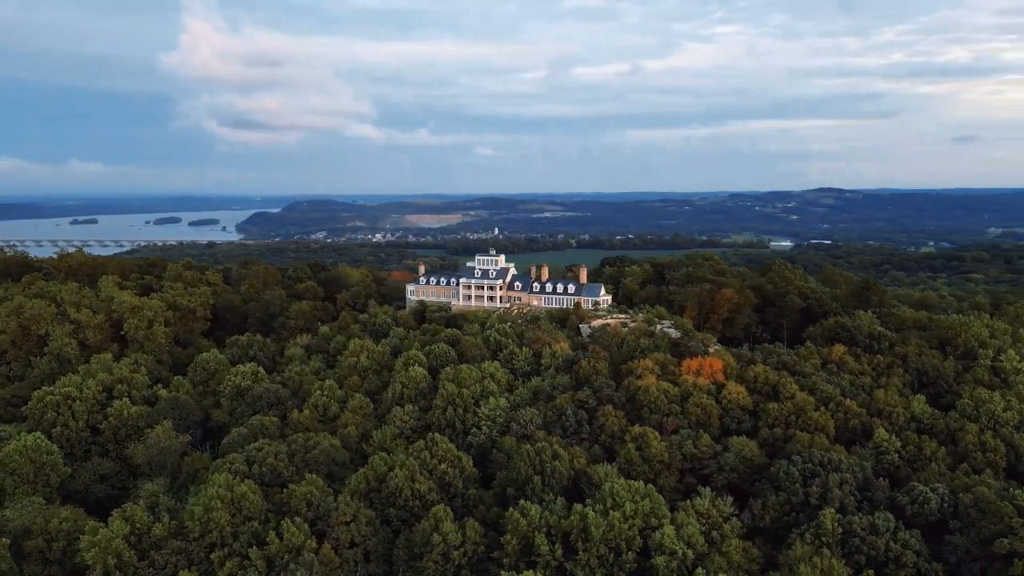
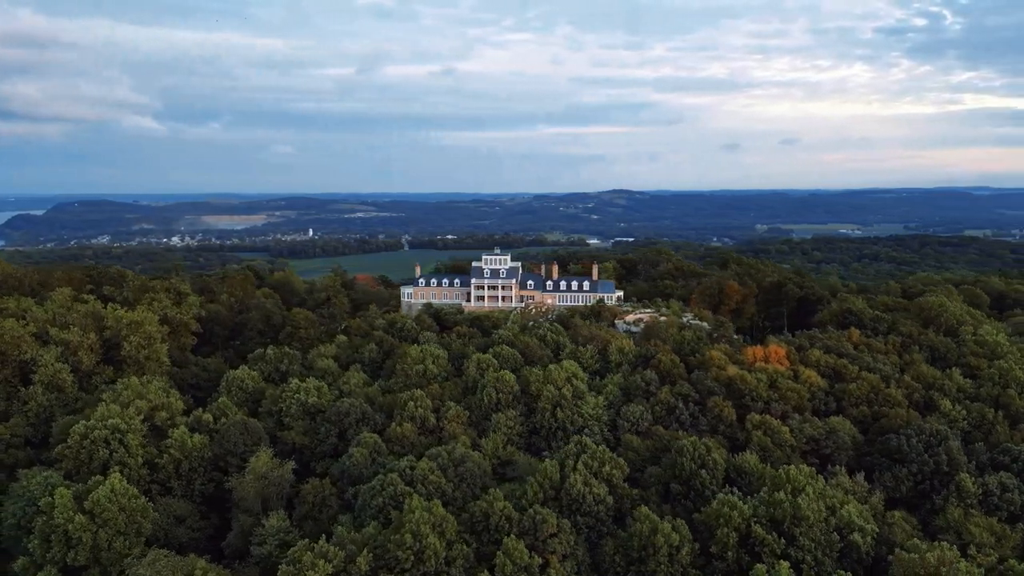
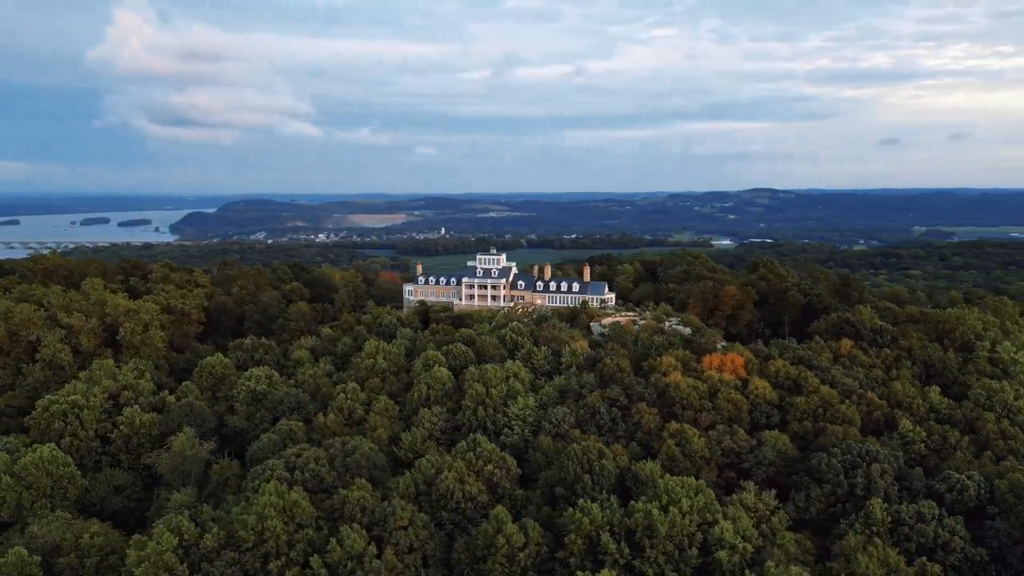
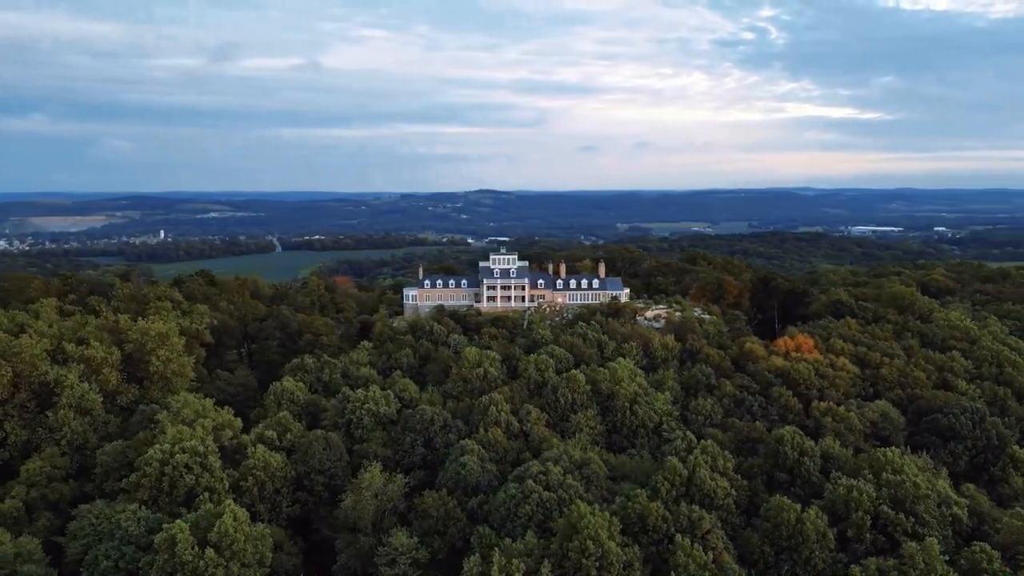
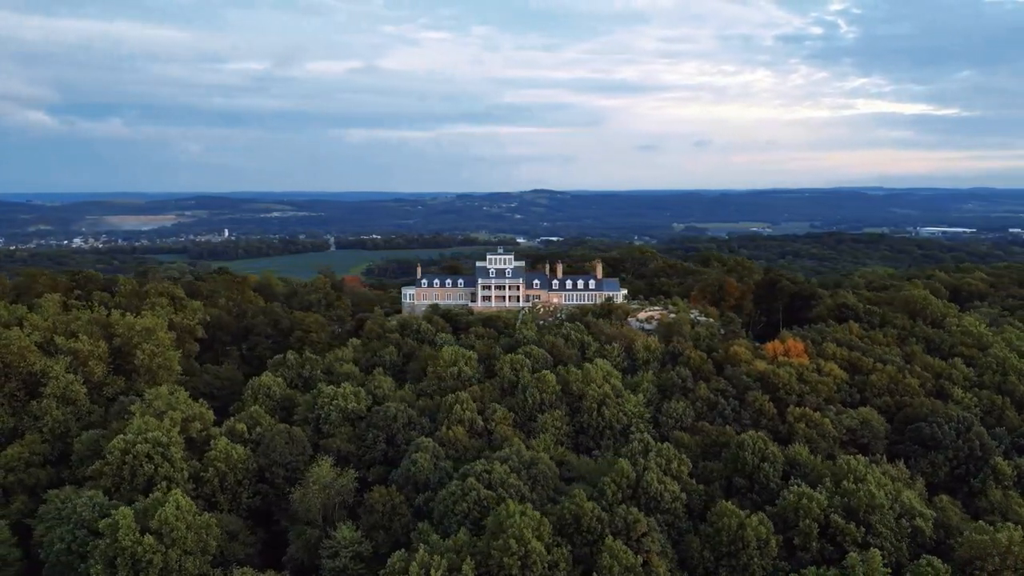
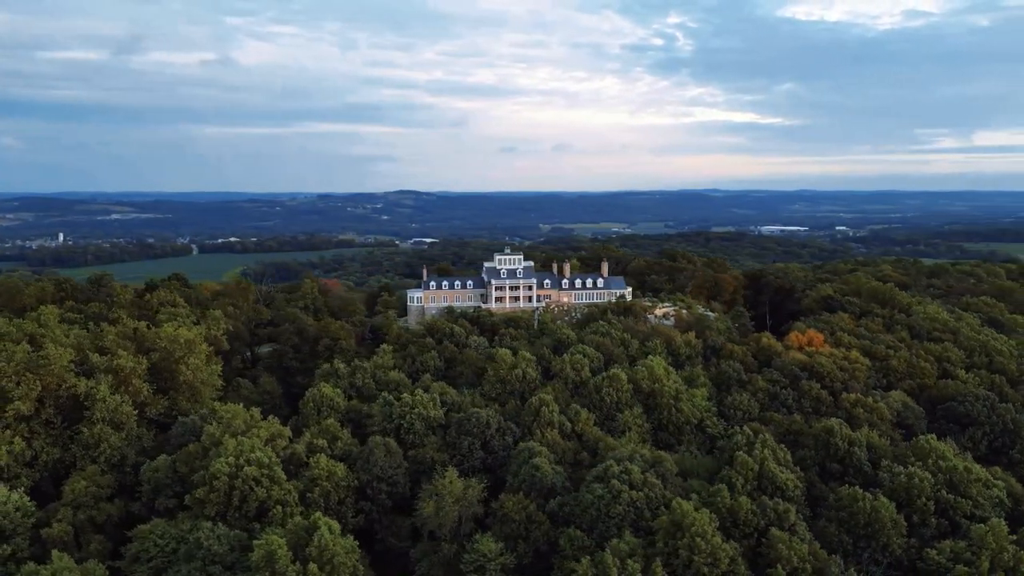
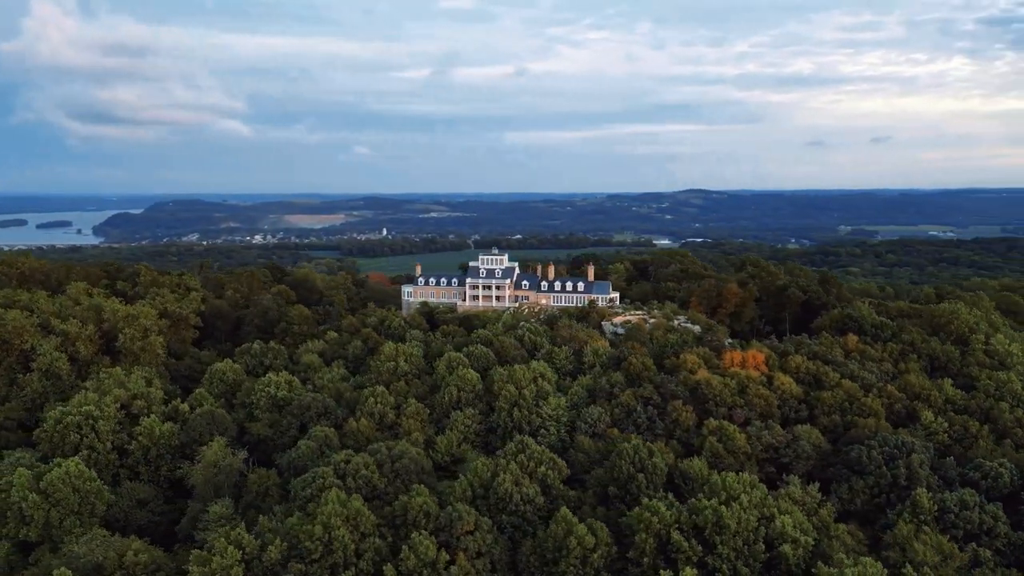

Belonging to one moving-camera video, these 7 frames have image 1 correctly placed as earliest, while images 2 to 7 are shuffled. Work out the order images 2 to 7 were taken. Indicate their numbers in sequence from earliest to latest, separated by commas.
3, 7, 2, 5, 4, 6
